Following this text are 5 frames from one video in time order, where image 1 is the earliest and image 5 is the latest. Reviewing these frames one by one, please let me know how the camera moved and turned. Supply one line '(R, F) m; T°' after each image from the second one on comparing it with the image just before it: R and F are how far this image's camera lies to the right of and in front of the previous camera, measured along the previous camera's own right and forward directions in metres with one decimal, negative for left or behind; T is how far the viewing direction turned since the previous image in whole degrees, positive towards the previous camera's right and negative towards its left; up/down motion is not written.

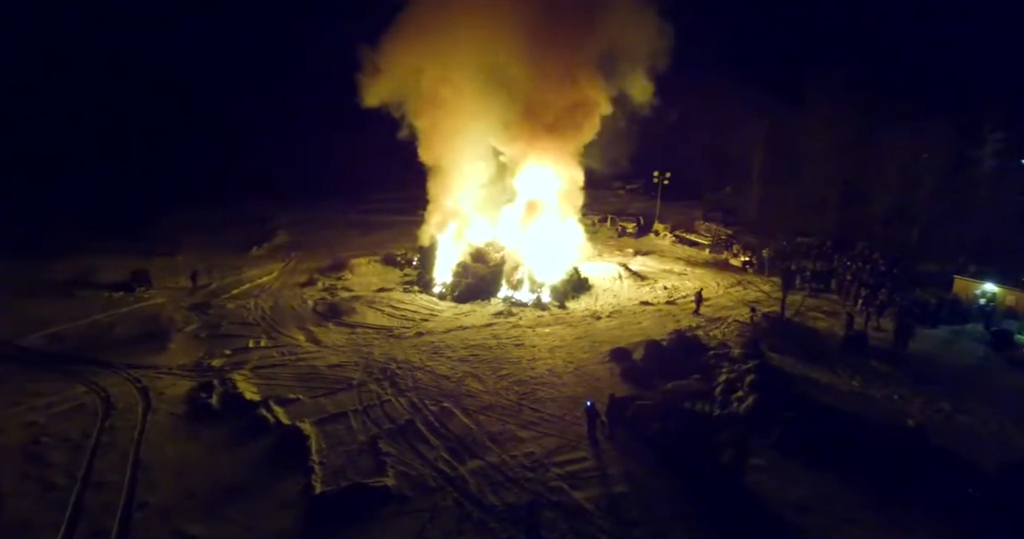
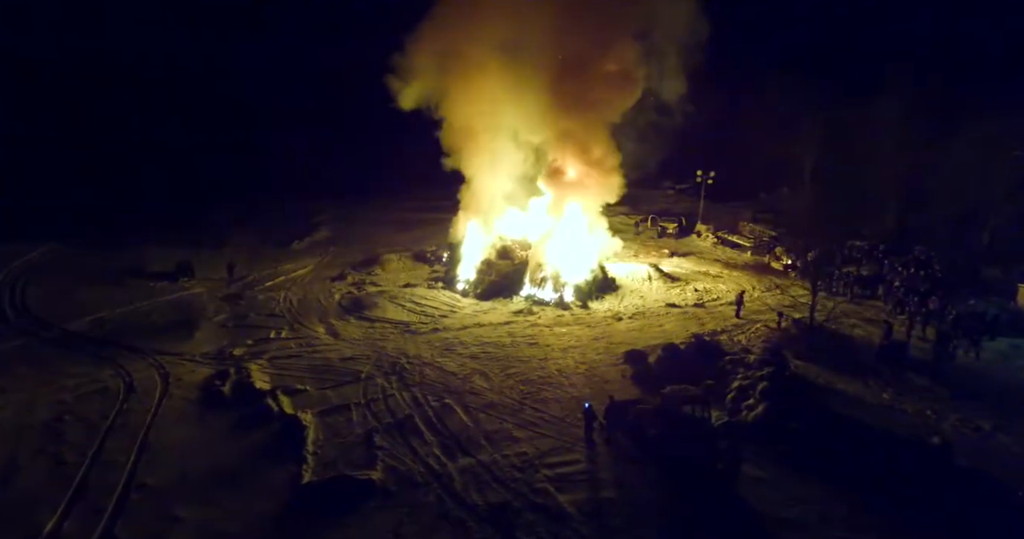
(+0.9, +0.2) m; -5°
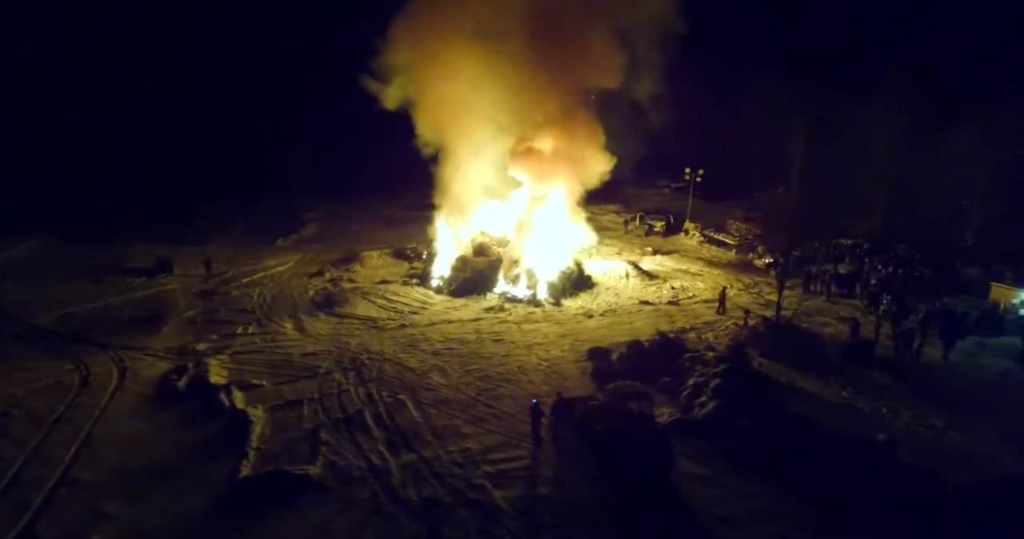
(+0.9, +0.1) m; 0°
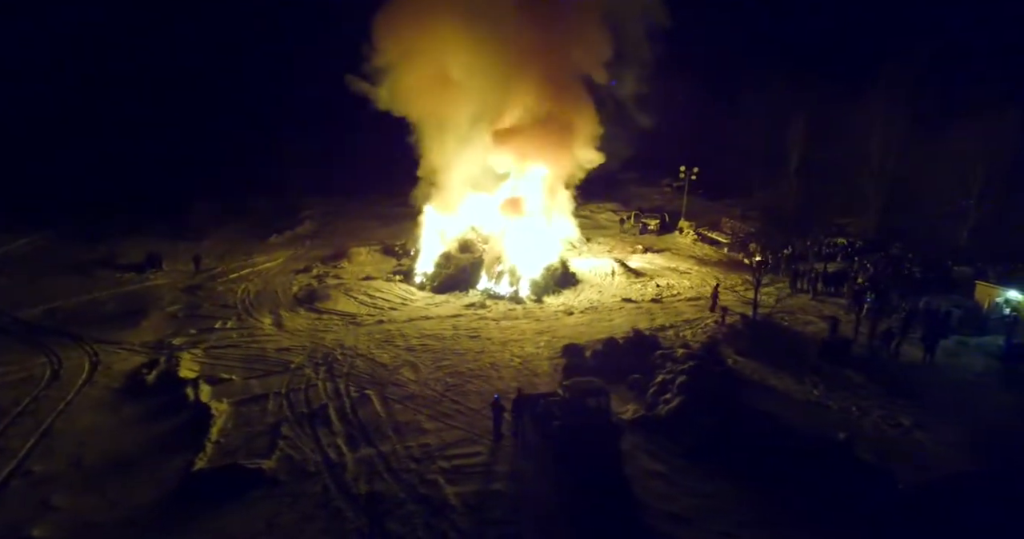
(+0.8, 0.0) m; -1°
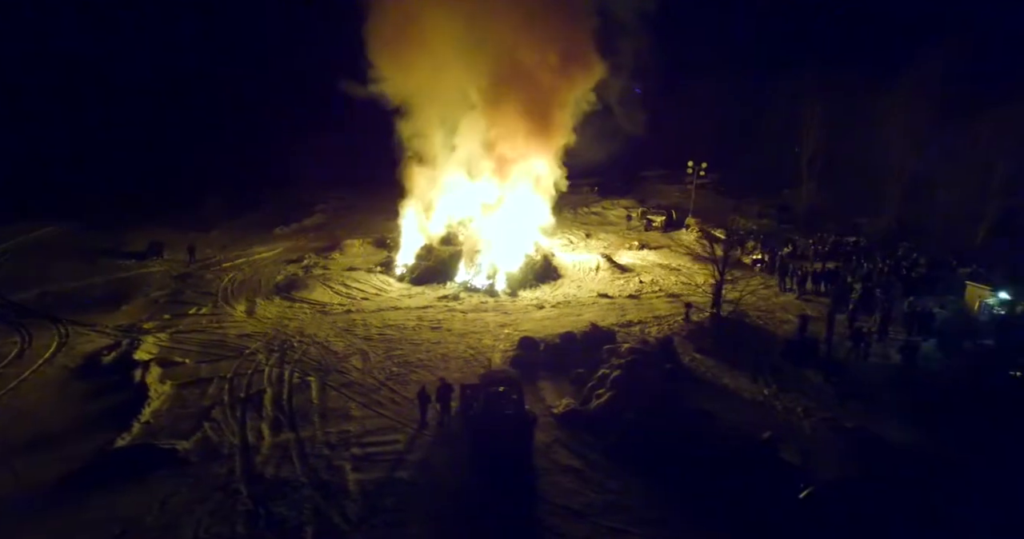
(+1.8, +0.1) m; -3°
